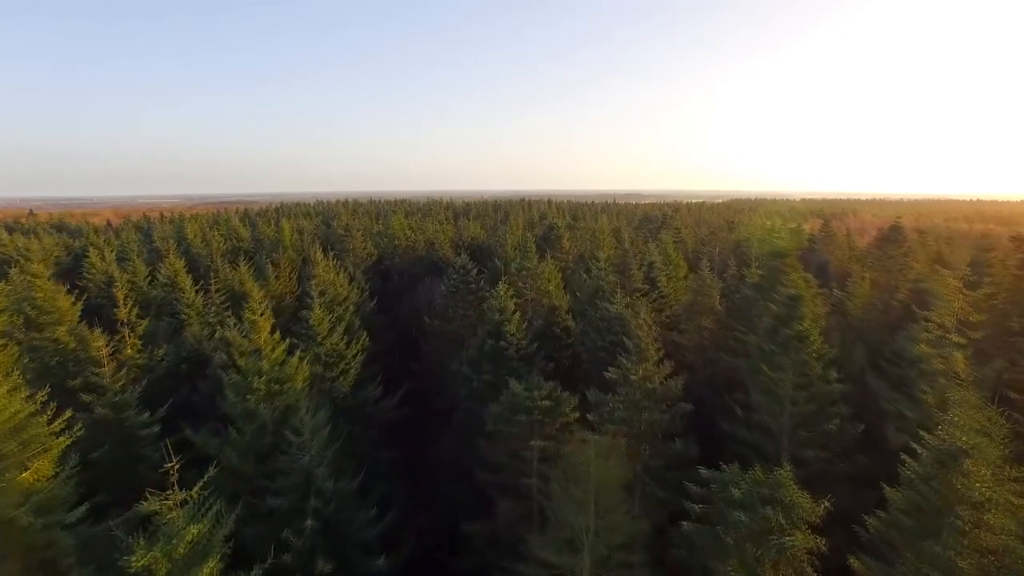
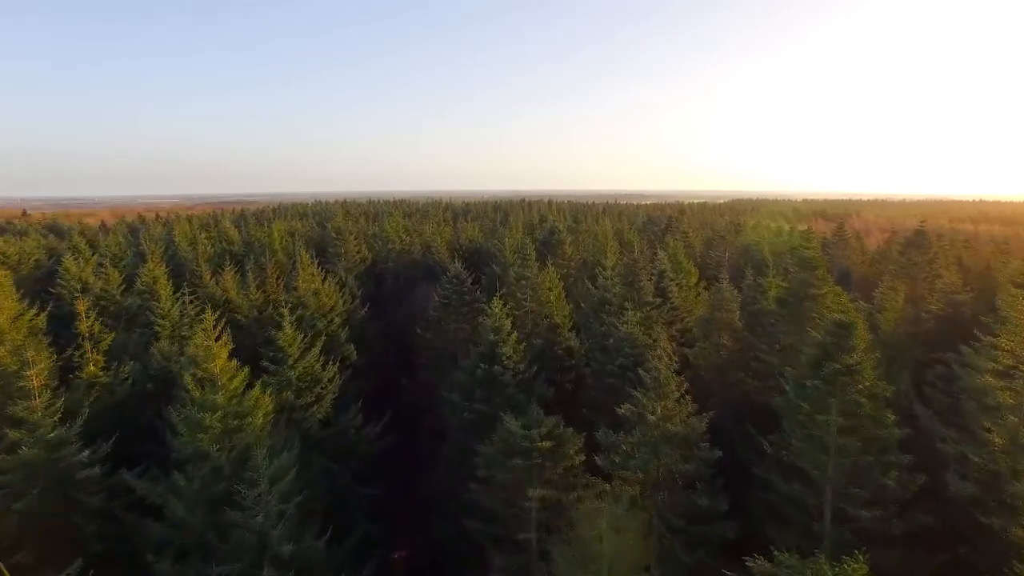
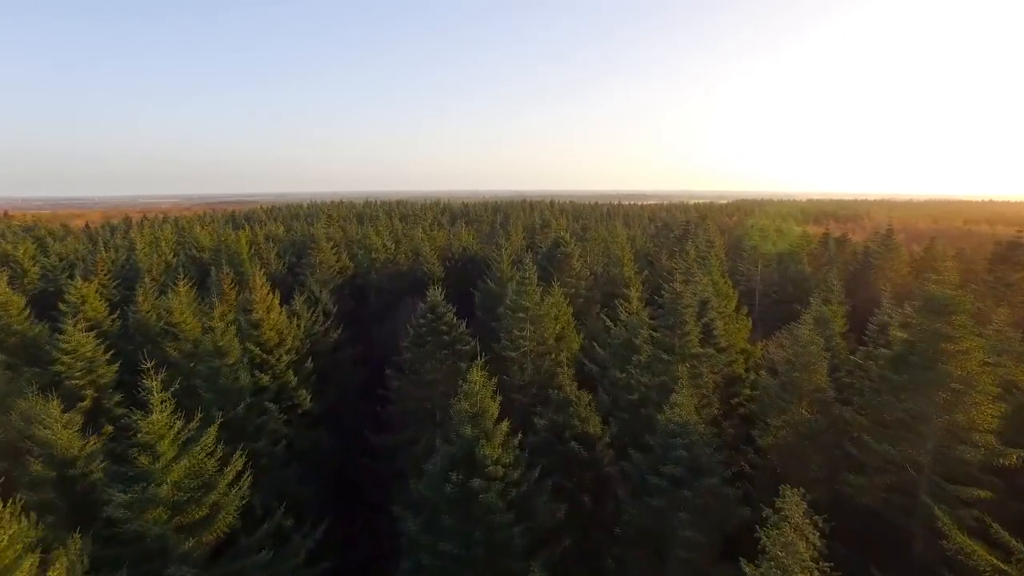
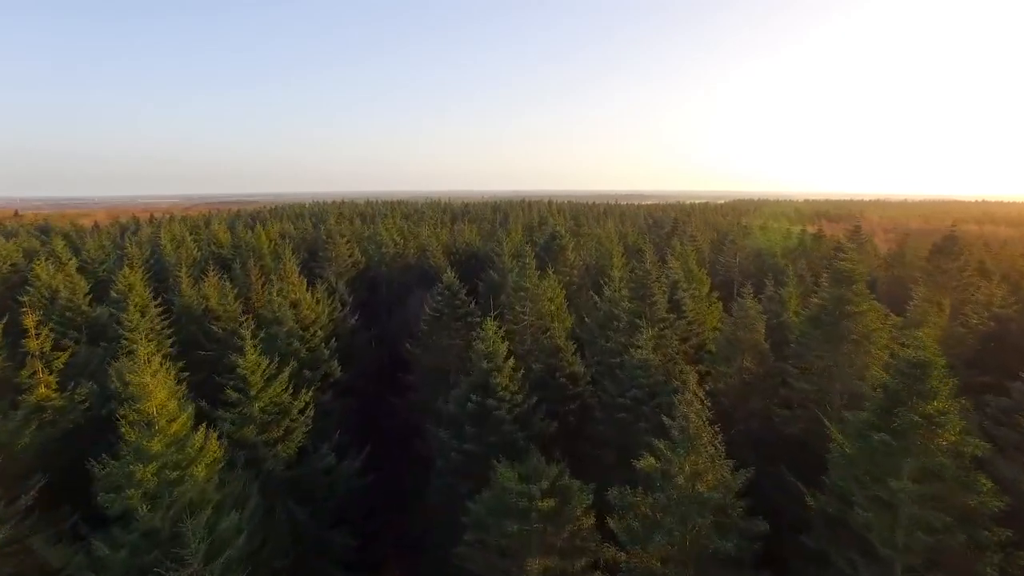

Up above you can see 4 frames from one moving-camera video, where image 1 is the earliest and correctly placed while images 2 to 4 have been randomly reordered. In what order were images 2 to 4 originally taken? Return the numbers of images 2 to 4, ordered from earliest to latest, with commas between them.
2, 4, 3
